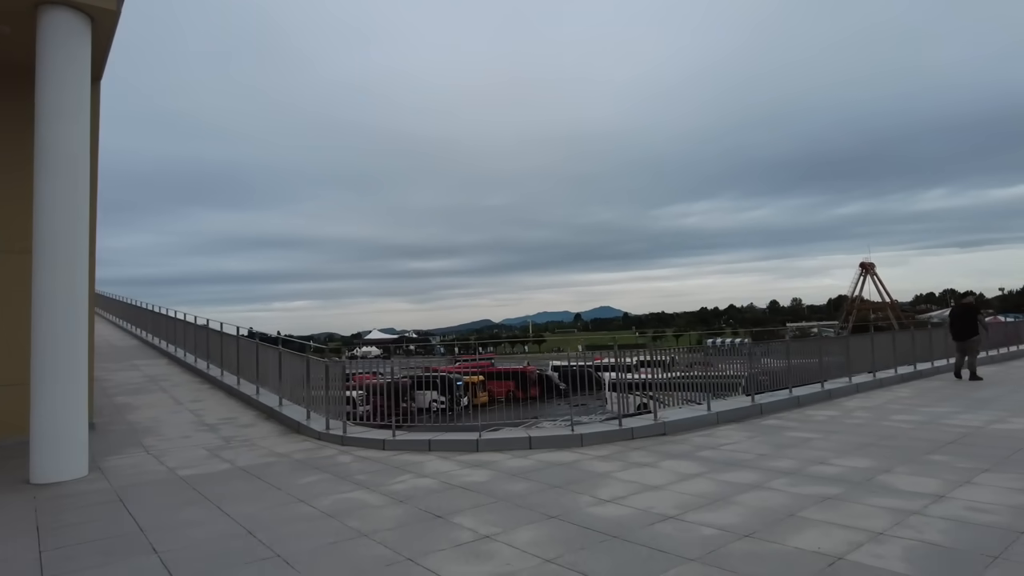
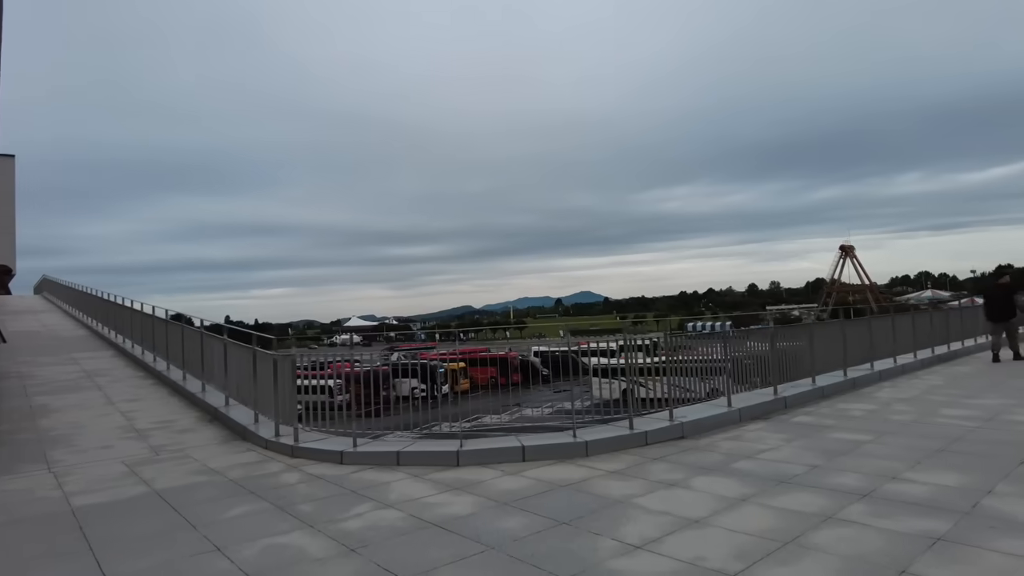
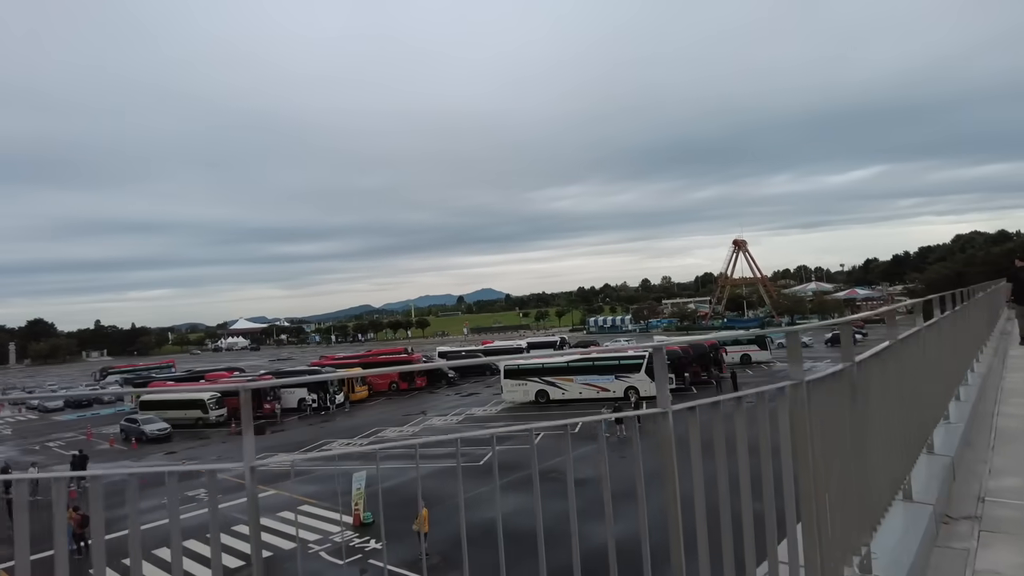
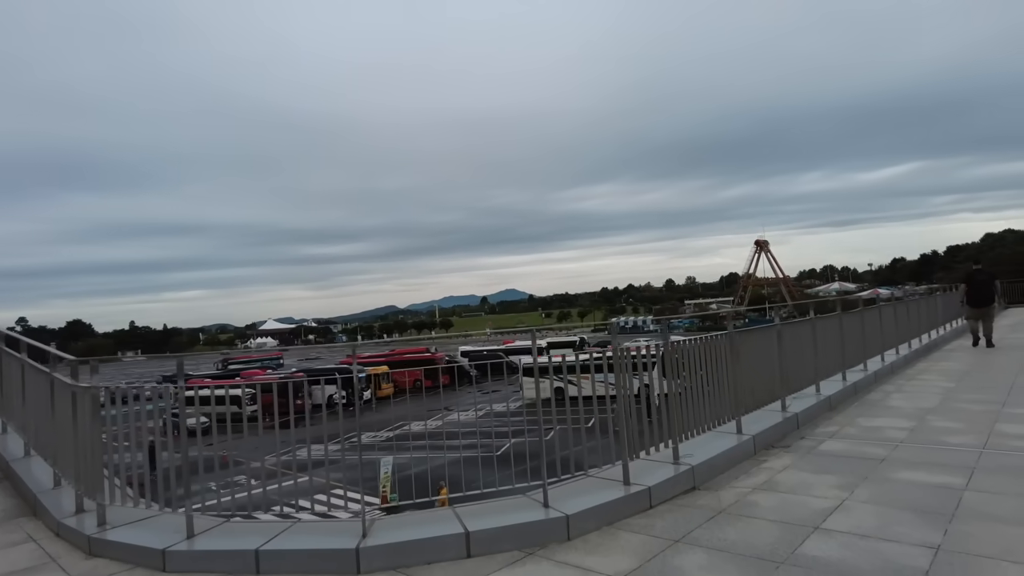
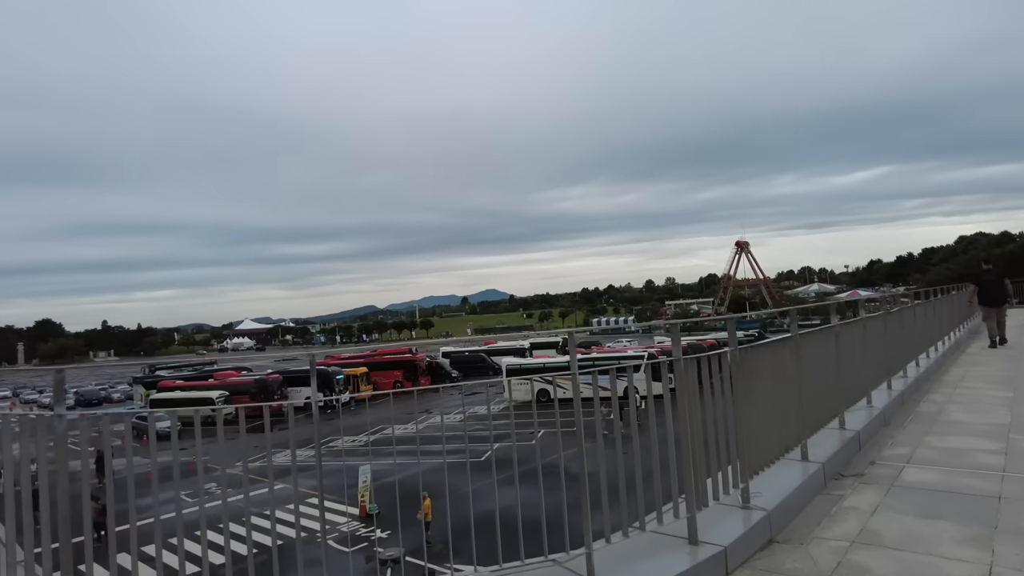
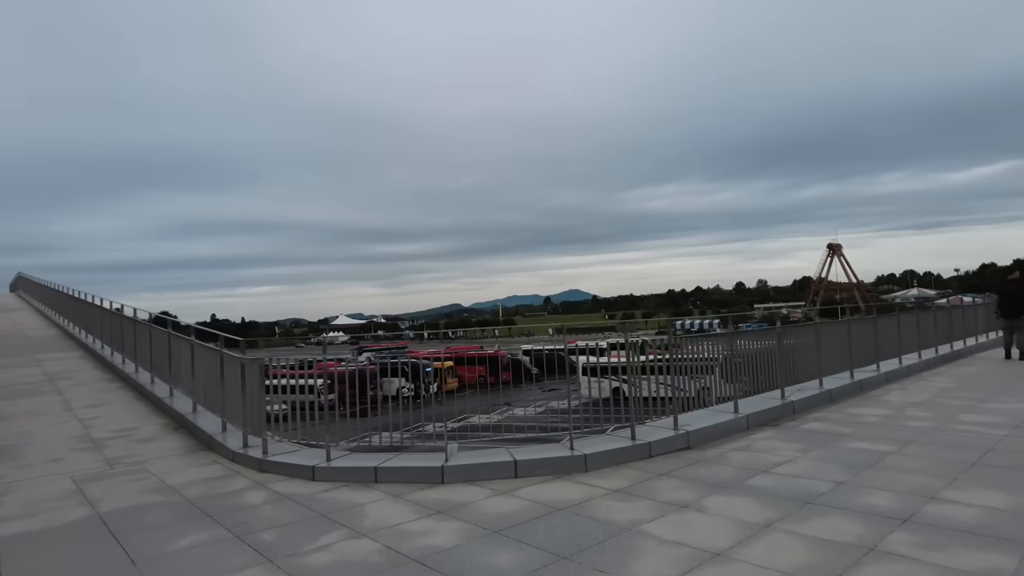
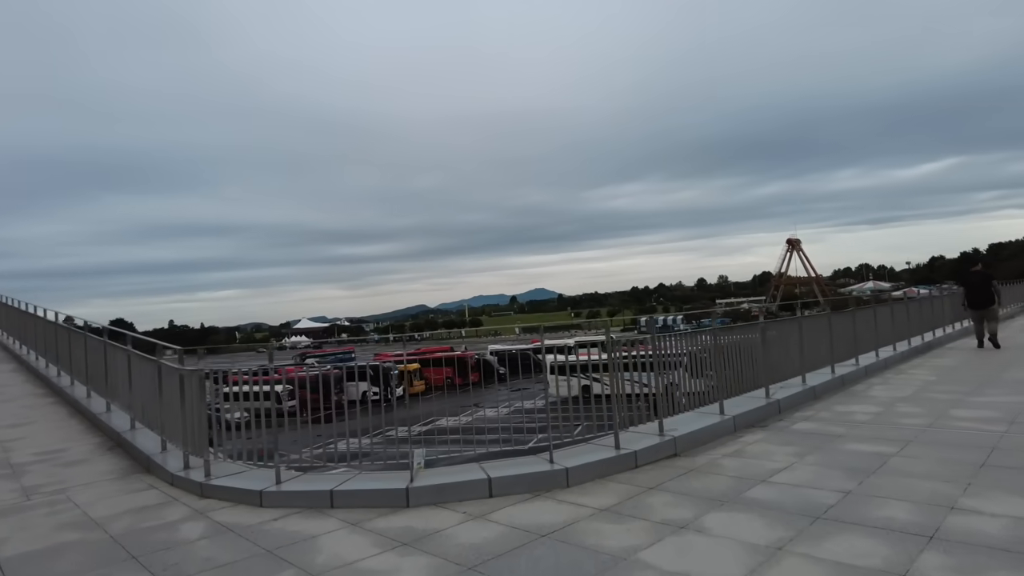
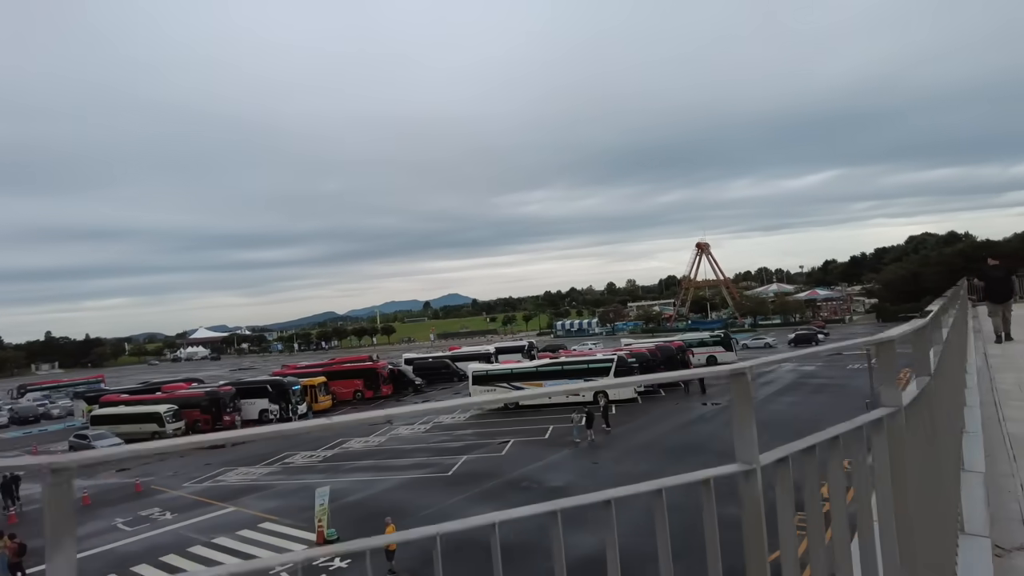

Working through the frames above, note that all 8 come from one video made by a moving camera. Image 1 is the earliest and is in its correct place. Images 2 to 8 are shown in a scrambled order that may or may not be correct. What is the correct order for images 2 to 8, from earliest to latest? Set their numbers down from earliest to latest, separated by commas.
2, 6, 7, 4, 5, 3, 8
